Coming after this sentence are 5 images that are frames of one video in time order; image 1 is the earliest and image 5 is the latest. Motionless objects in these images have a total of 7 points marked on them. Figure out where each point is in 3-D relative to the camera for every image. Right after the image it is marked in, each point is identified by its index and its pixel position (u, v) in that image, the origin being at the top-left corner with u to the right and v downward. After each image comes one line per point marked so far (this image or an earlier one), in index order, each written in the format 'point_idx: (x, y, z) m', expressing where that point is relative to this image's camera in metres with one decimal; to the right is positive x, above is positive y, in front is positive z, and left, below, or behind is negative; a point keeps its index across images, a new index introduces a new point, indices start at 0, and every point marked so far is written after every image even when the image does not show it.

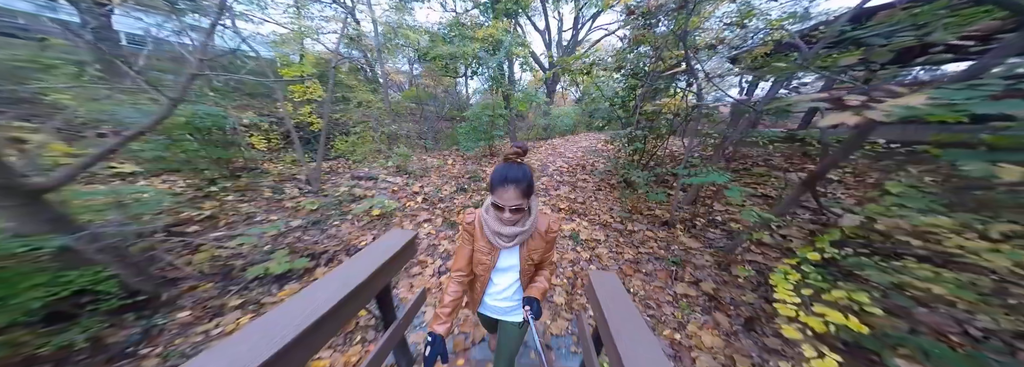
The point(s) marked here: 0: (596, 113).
0: (+1.9, +1.6, +5.0) m
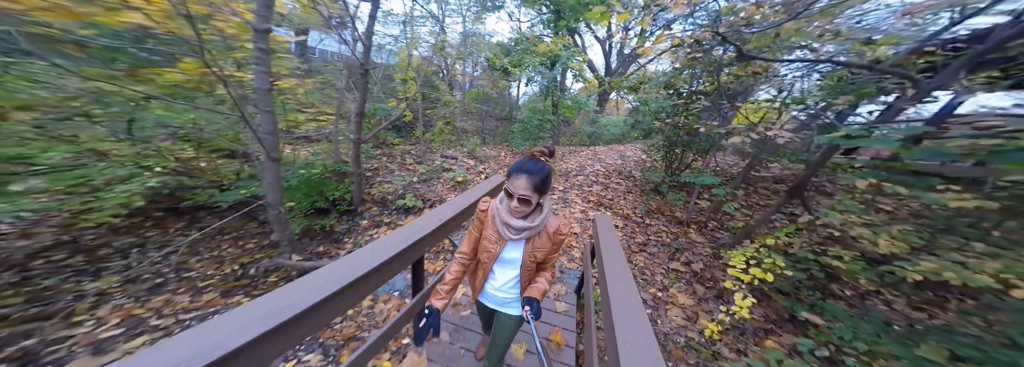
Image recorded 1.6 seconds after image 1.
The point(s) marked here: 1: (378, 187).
0: (+3.1, +1.5, +5.5) m
1: (-2.4, -0.1, +4.4) m
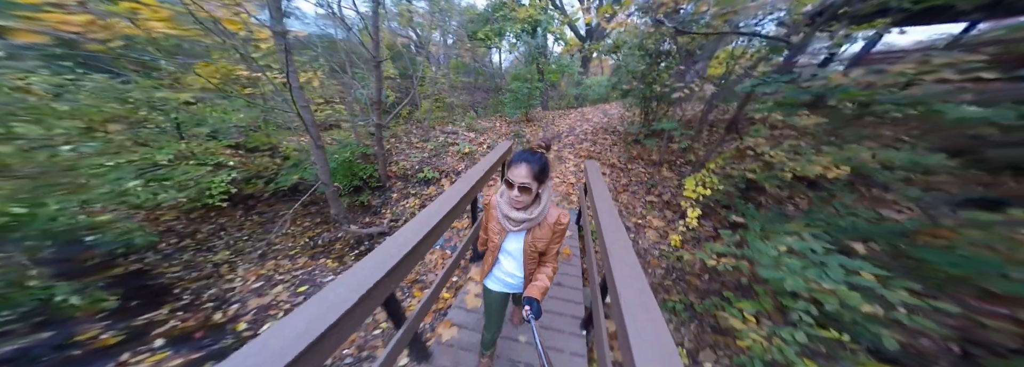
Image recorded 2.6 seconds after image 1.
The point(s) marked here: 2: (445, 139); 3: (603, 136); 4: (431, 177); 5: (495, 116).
0: (+2.8, +2.7, +5.9) m
1: (-2.4, +0.4, +4.9) m
2: (-1.8, +1.0, +5.4) m
3: (+2.6, +1.4, +6.4) m
4: (-1.6, +0.1, +4.1) m
5: (-0.6, +2.6, +8.6) m
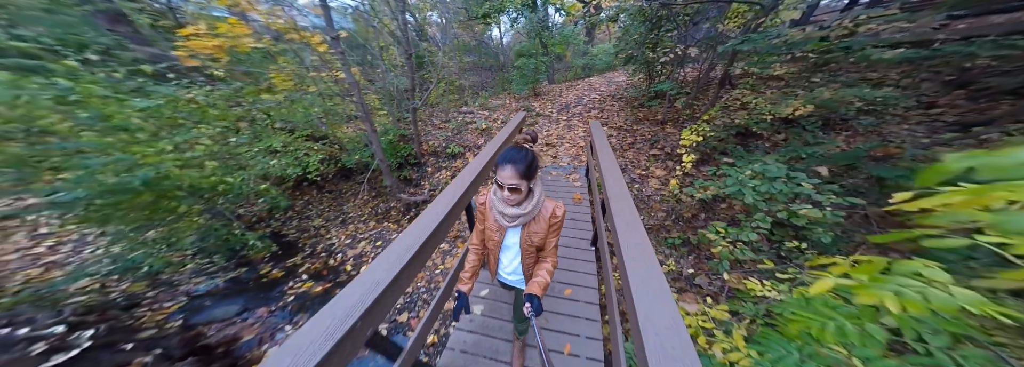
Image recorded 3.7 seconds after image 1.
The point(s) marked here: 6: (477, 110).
0: (+3.0, +3.7, +6.1) m
1: (-2.0, +0.9, +5.5) m
2: (-1.5, +1.7, +5.9) m
3: (+2.9, +2.5, +6.8) m
4: (-1.2, +0.6, +4.7) m
5: (-0.4, +3.6, +9.0) m
6: (-1.2, +2.2, +6.6) m
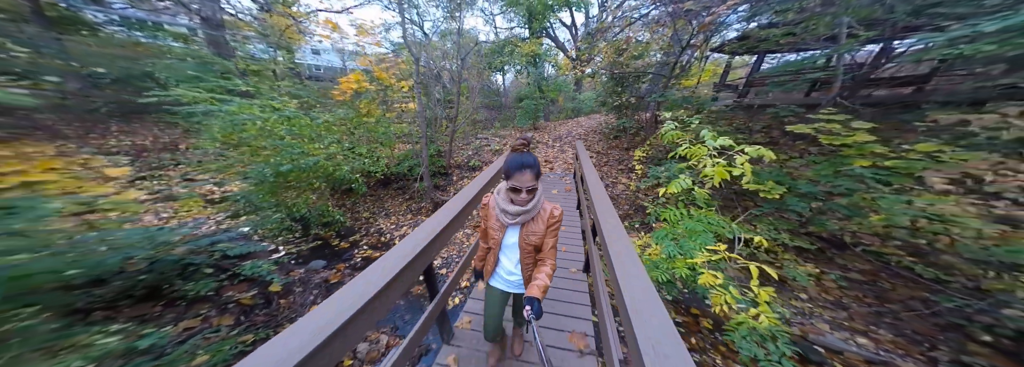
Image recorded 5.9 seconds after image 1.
0: (+3.3, +3.3, +8.4) m
1: (-1.8, +0.7, +7.3) m
2: (-1.2, +1.4, +7.8) m
3: (+3.2, +1.9, +8.9) m
4: (-1.0, +0.6, +6.5) m
5: (-0.1, +2.8, +11.1) m
6: (-0.9, +1.8, +8.6) m
